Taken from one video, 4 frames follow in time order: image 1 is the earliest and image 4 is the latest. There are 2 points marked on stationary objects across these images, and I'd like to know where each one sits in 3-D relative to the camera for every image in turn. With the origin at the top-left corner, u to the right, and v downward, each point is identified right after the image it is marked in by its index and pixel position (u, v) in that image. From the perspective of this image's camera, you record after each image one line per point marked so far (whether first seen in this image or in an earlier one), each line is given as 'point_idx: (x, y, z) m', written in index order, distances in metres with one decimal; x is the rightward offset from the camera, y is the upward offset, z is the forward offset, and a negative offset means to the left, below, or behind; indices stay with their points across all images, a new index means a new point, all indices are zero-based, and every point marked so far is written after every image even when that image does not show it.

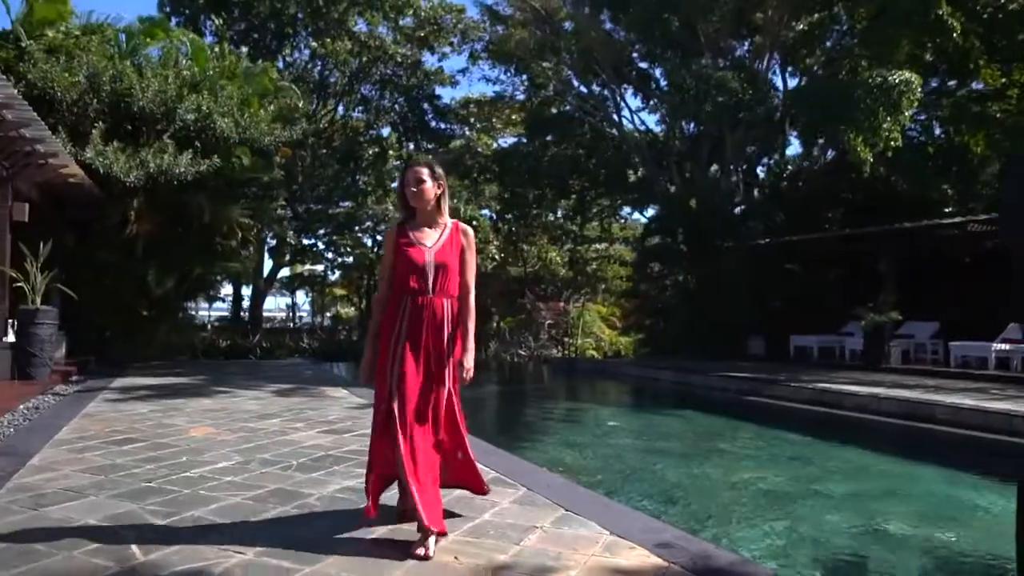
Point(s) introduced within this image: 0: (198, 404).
0: (-2.5, -0.9, +7.0) m
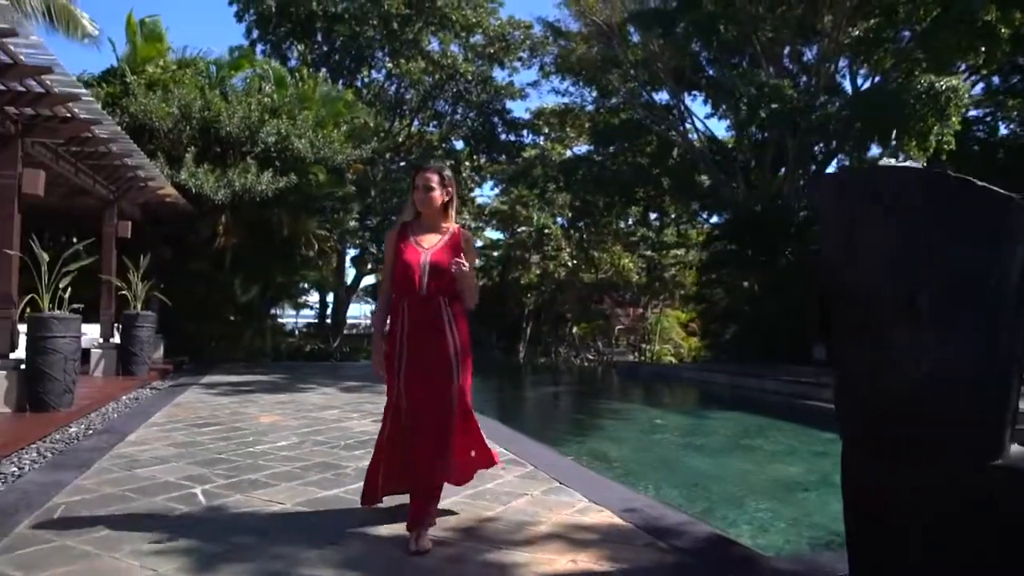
0: (-2.1, -1.0, +7.9) m
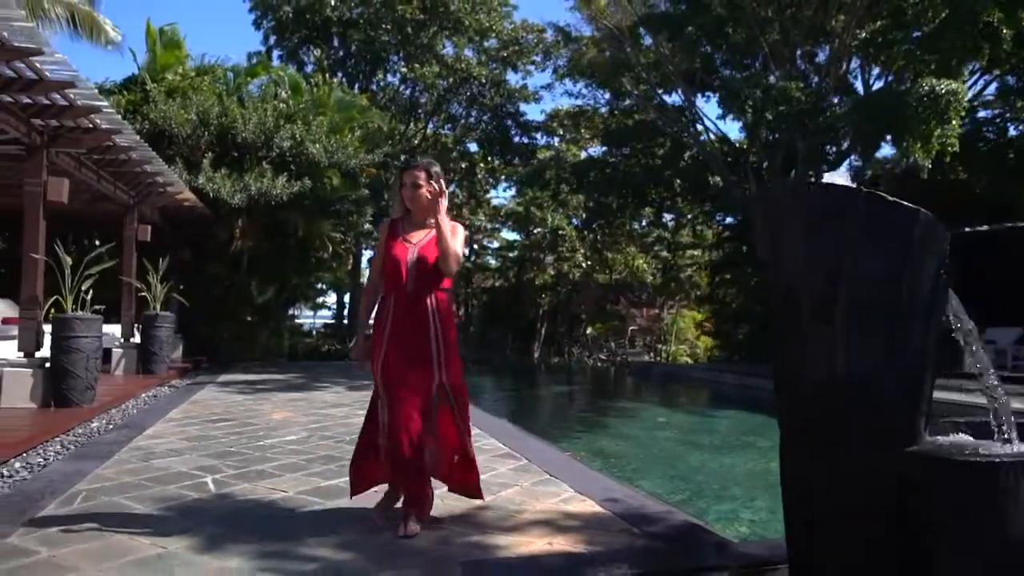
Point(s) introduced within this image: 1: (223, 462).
0: (-2.1, -1.0, +8.2) m
1: (-1.5, -0.9, +4.5) m
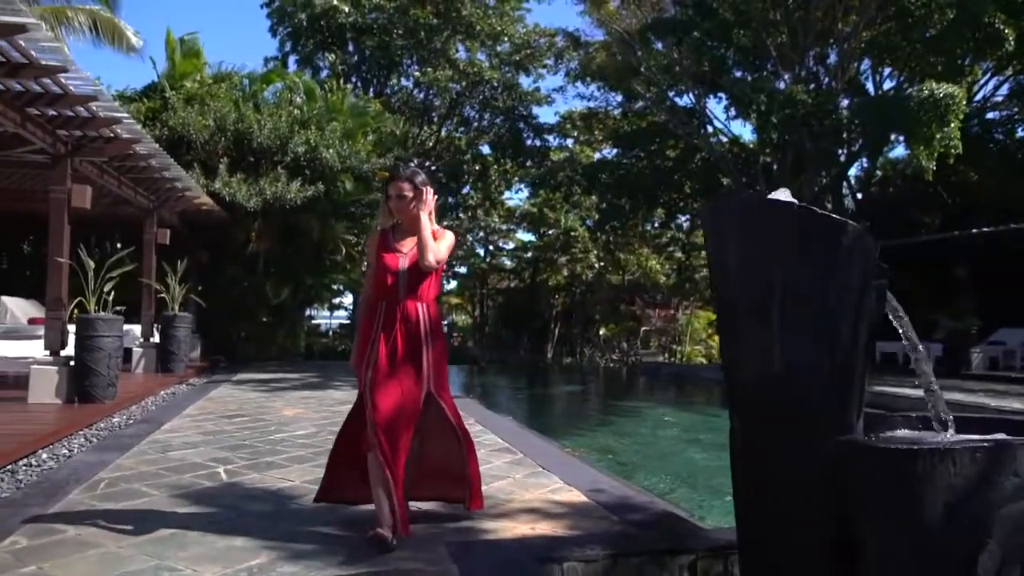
0: (-2.1, -1.0, +8.5) m
1: (-1.5, -0.9, +4.8) m
